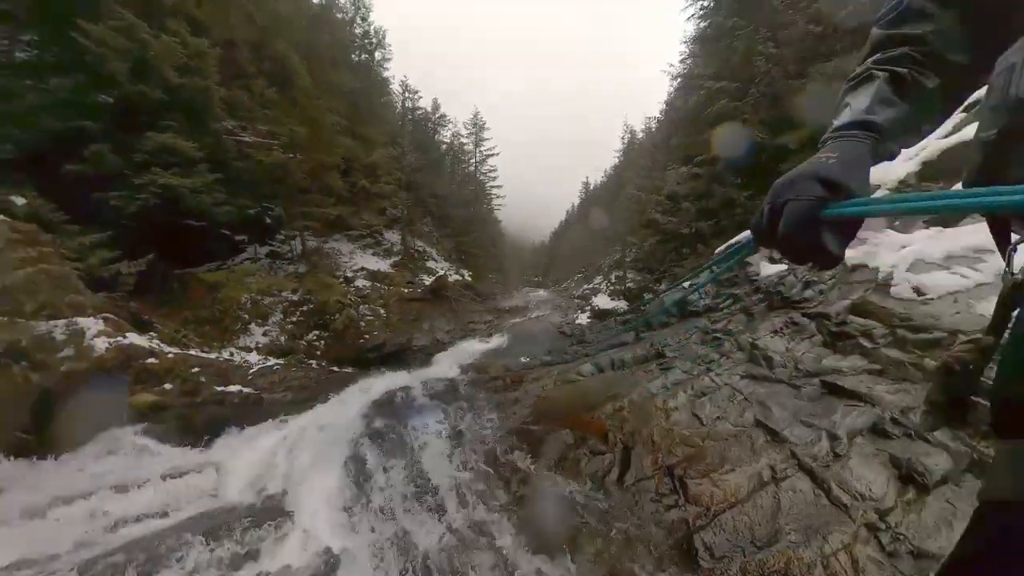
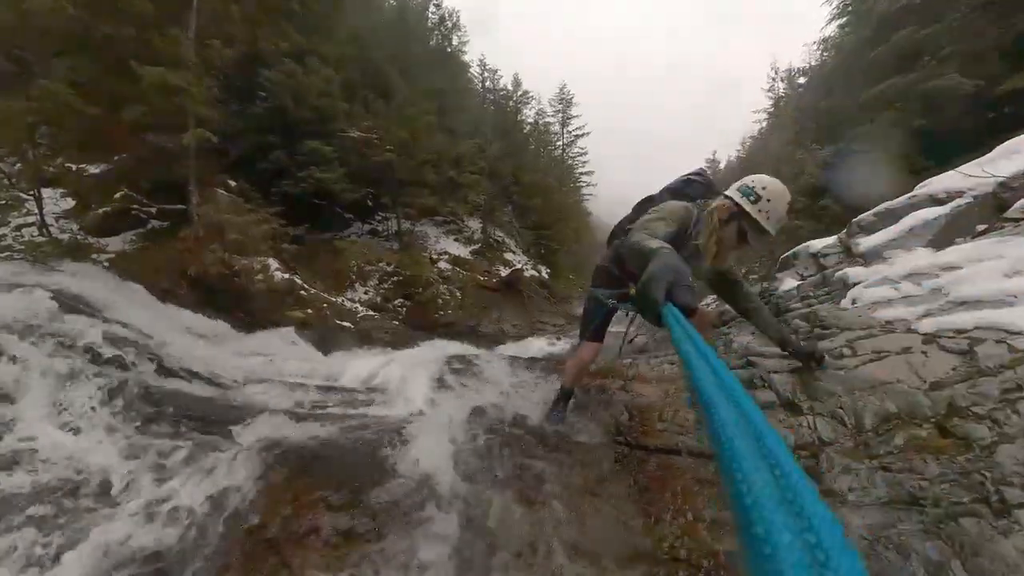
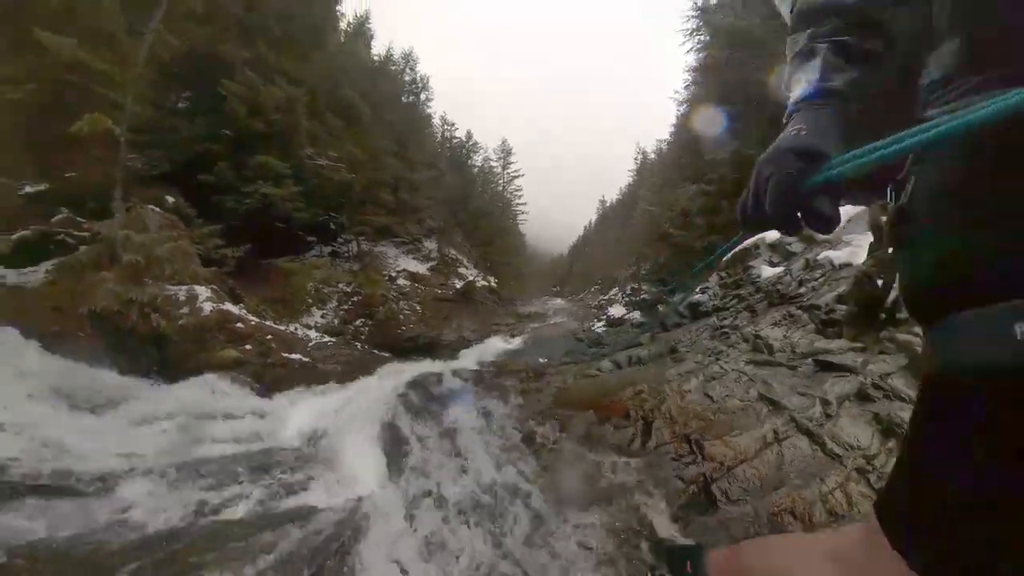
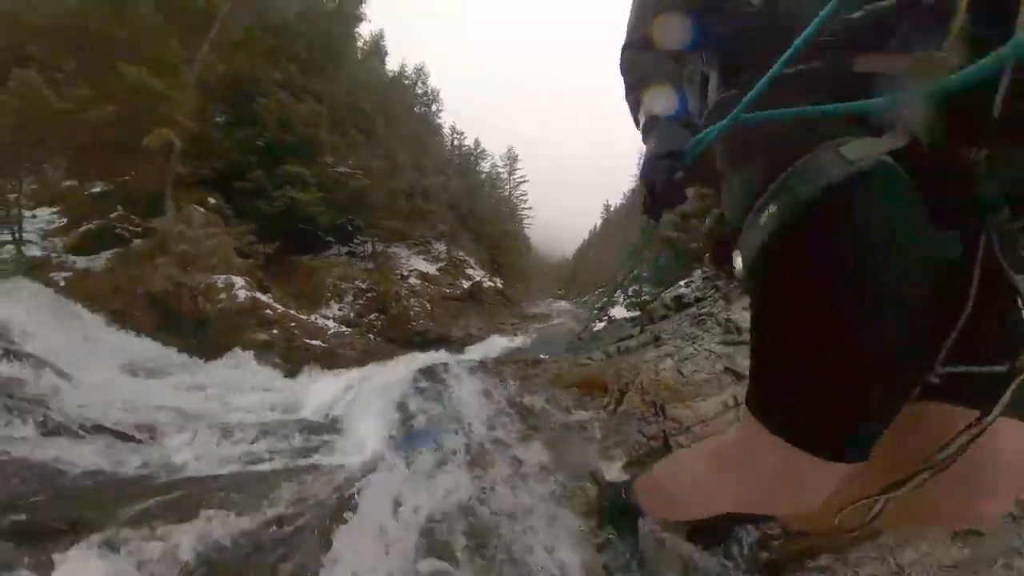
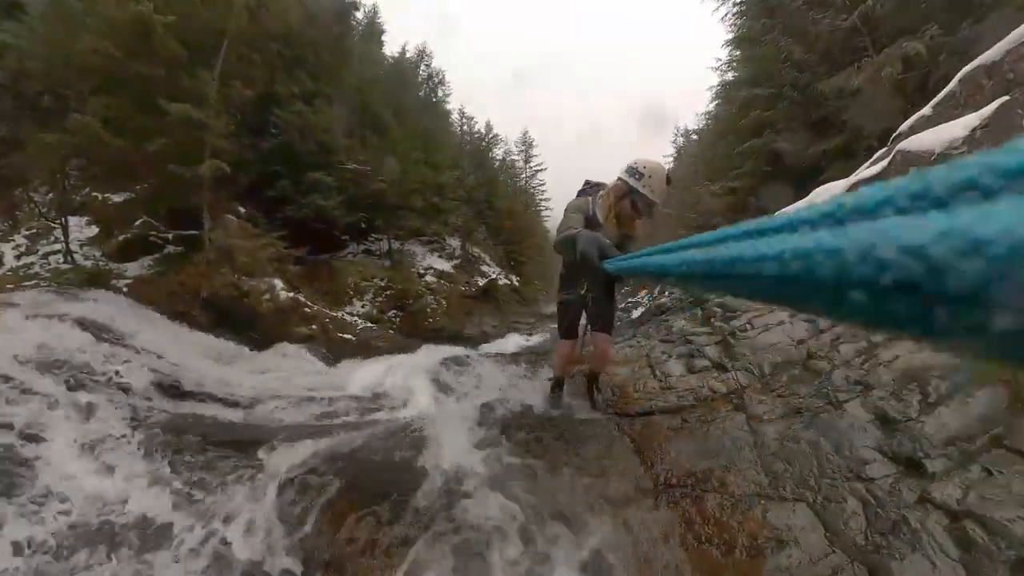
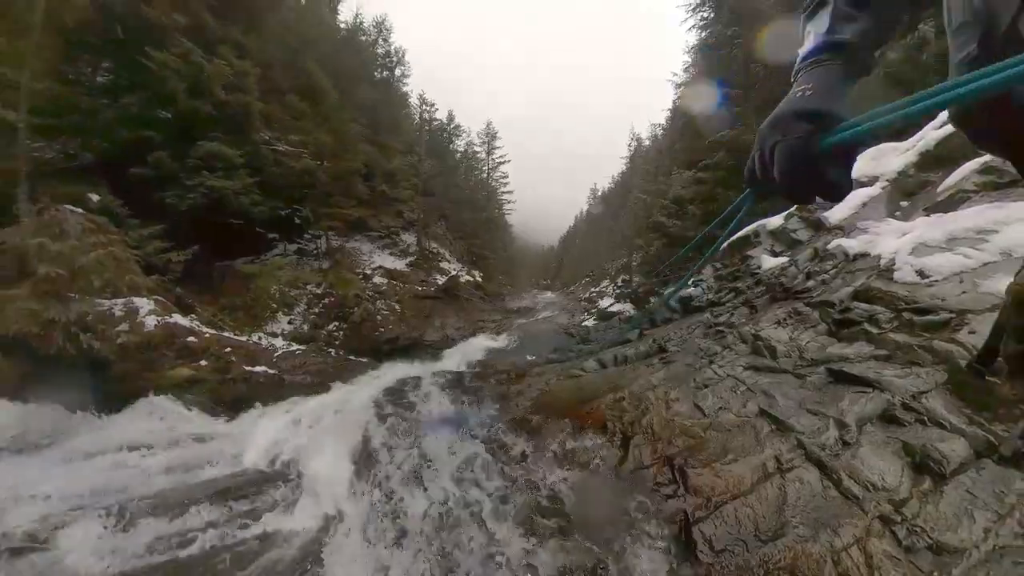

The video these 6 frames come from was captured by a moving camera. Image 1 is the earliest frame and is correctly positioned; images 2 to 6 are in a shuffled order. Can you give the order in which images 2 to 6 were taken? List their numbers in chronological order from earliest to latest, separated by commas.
6, 3, 4, 5, 2
